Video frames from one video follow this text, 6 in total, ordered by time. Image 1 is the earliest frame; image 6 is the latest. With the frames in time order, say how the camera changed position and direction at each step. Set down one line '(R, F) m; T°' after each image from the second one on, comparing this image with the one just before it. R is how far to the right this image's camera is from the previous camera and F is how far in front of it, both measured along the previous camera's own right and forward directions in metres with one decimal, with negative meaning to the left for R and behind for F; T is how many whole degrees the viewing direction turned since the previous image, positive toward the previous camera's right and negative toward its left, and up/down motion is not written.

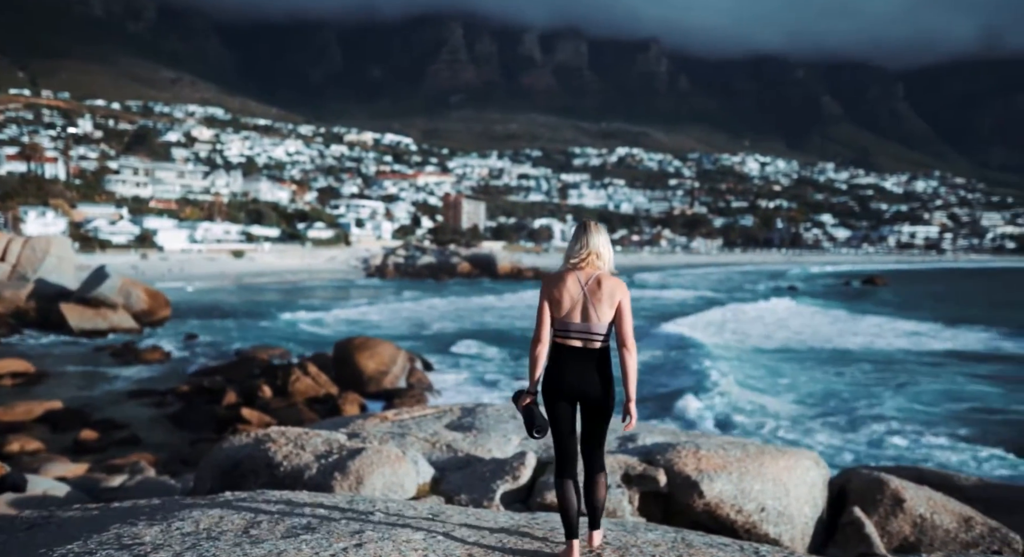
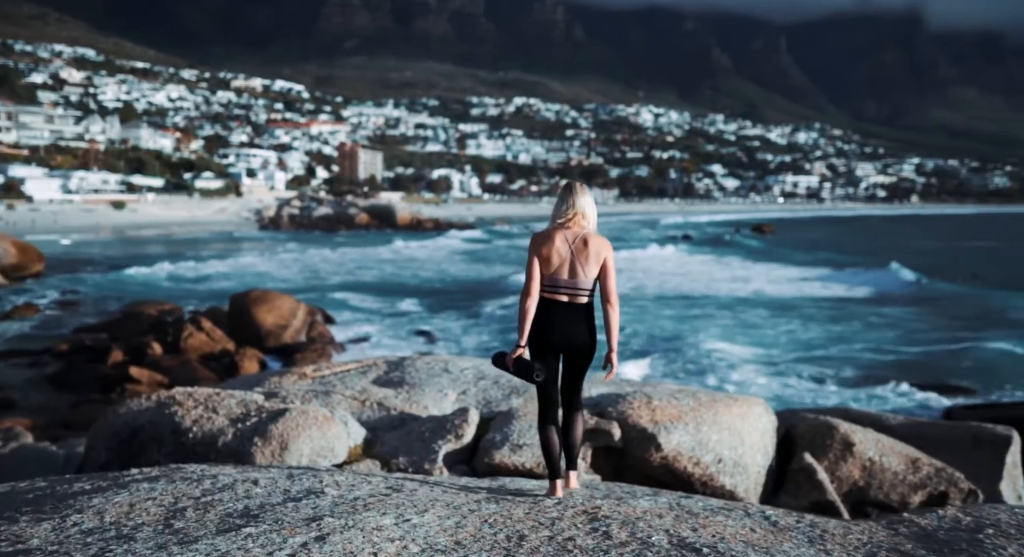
(-0.3, +0.6) m; +7°
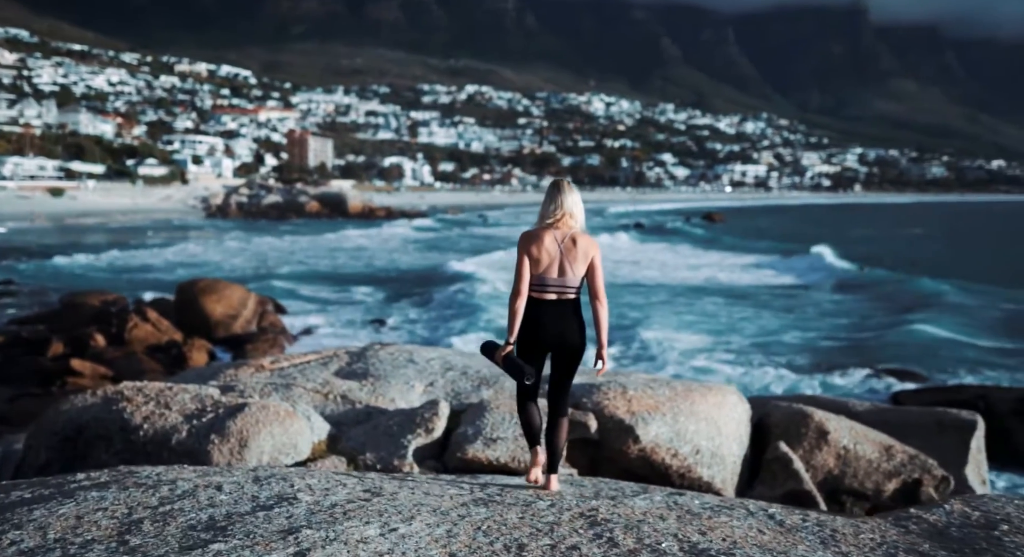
(-0.1, +0.2) m; +3°
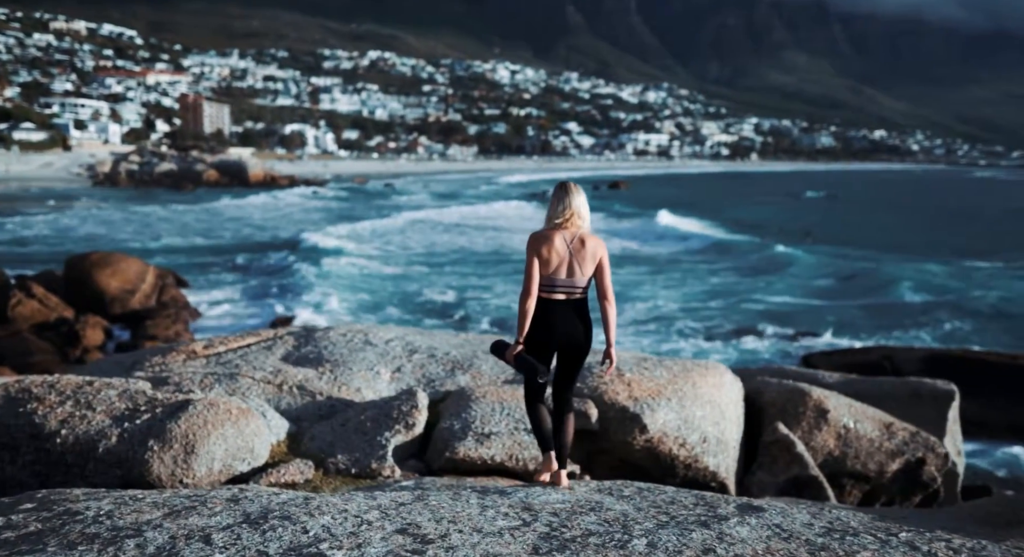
(-0.4, +0.7) m; +6°
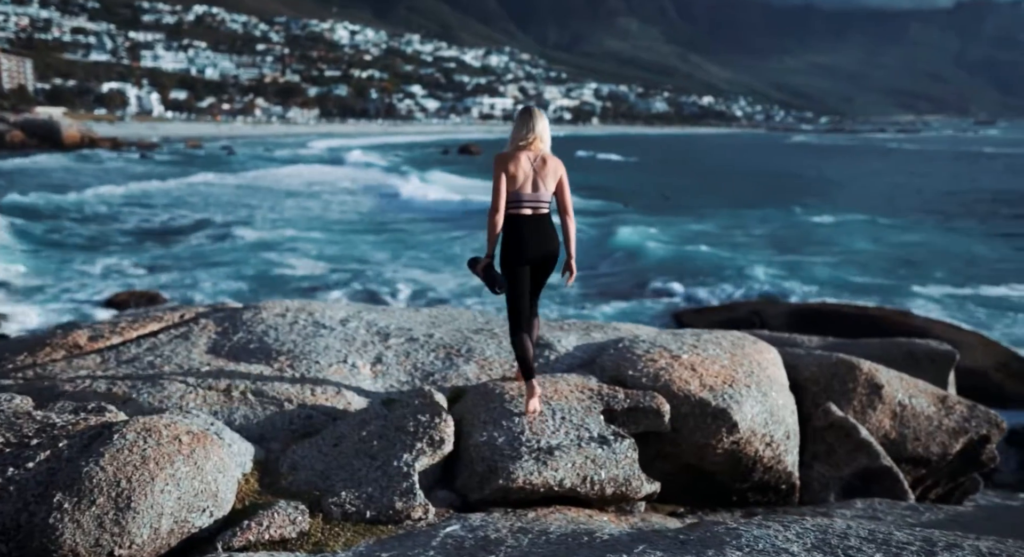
(-0.8, +1.3) m; +10°
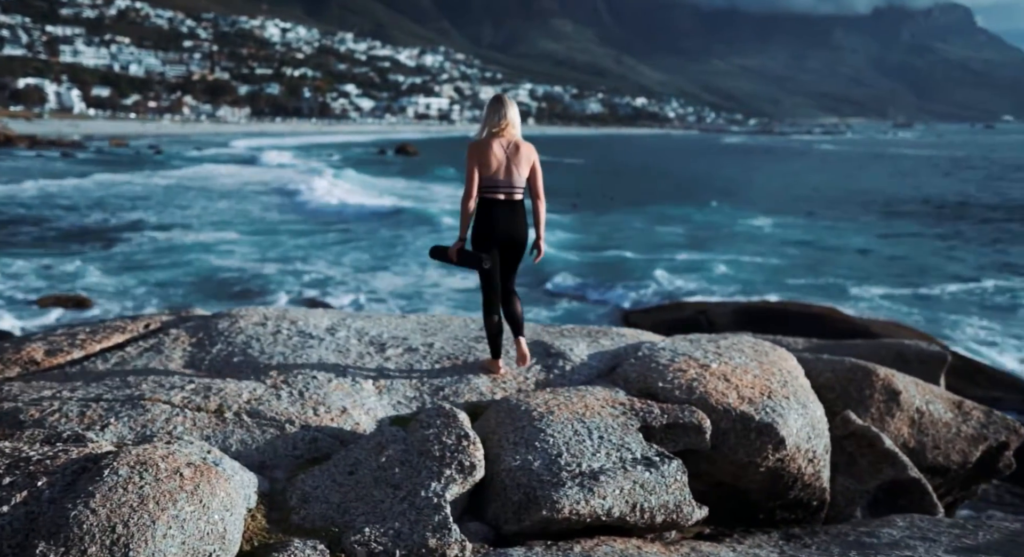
(-0.3, +0.4) m; +4°
